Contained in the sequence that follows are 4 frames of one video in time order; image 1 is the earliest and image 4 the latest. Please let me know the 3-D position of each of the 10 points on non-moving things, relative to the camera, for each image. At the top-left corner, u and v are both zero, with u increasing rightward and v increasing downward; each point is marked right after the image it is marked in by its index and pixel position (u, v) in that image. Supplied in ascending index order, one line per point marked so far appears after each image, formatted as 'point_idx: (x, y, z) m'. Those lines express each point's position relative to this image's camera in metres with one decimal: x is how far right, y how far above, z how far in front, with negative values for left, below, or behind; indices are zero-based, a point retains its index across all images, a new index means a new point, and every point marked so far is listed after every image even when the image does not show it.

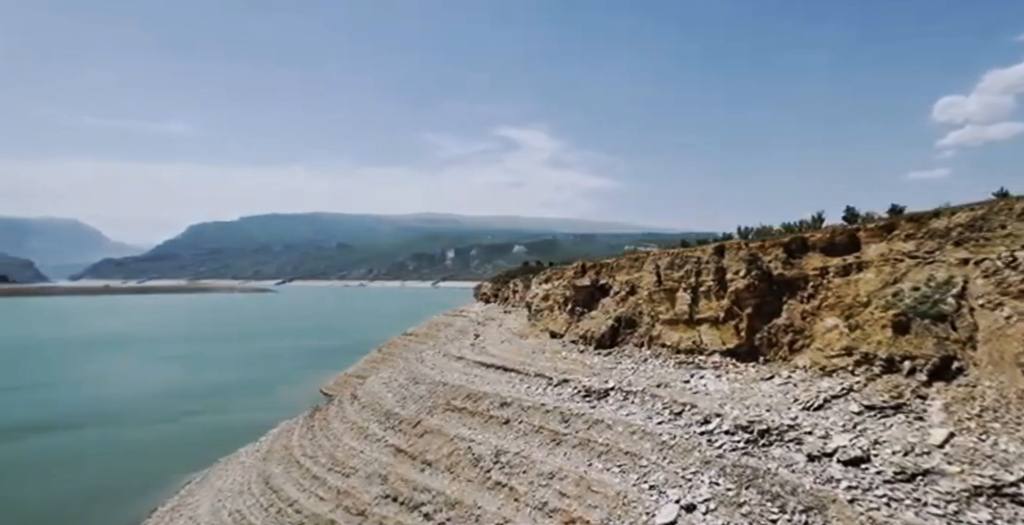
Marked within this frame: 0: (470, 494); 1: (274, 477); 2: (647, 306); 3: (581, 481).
0: (-0.7, -3.8, +9.8) m
1: (-6.5, -5.9, +16.1) m
2: (+3.0, -1.0, +13.3) m
3: (+1.0, -3.1, +8.4) m
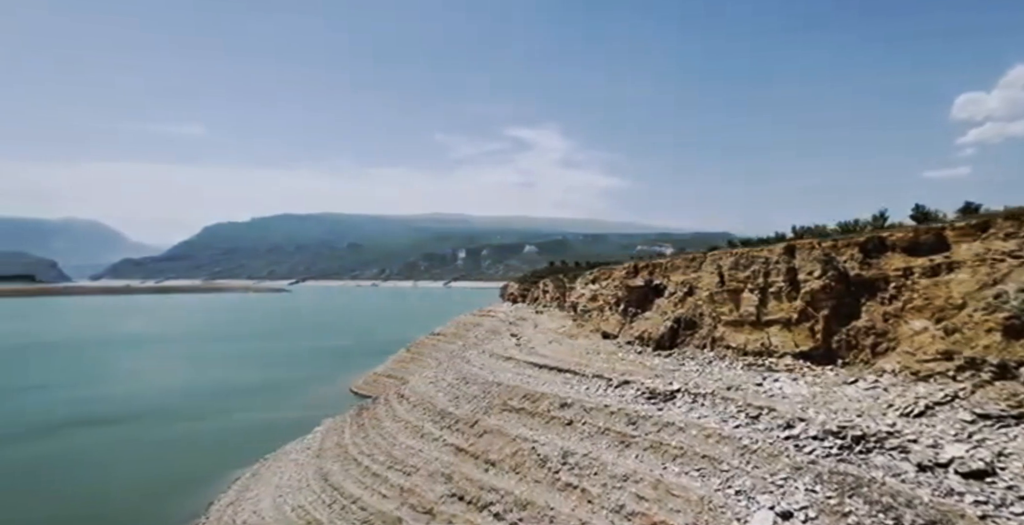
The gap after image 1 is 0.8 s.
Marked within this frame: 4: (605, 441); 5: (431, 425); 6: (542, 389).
0: (+0.5, -3.8, +9.8) m
1: (-5.0, -5.9, +16.4) m
2: (+4.3, -1.0, +13.1) m
3: (+2.1, -3.1, +8.3) m
4: (+1.6, -3.2, +10.5) m
5: (-2.3, -4.6, +16.8) m
6: (+0.7, -2.9, +13.8) m
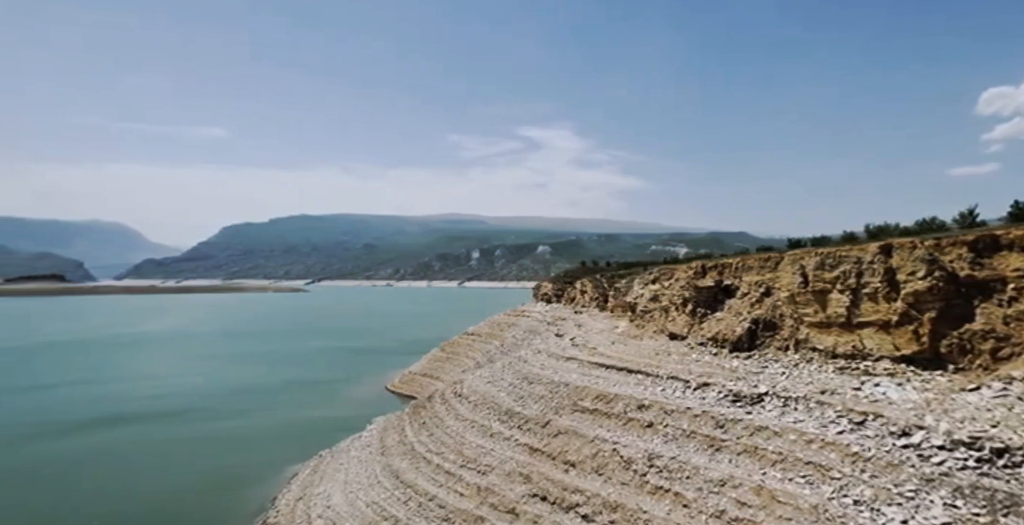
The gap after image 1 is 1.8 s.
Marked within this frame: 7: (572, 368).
0: (+1.9, -3.8, +9.7) m
1: (-3.1, -5.9, +16.6) m
2: (+6.0, -1.0, +12.7) m
3: (+3.4, -3.1, +8.1) m
4: (+3.1, -3.2, +10.3) m
5: (-0.4, -4.6, +16.8) m
6: (+2.4, -2.9, +13.7) m
7: (+2.0, -3.3, +18.7) m
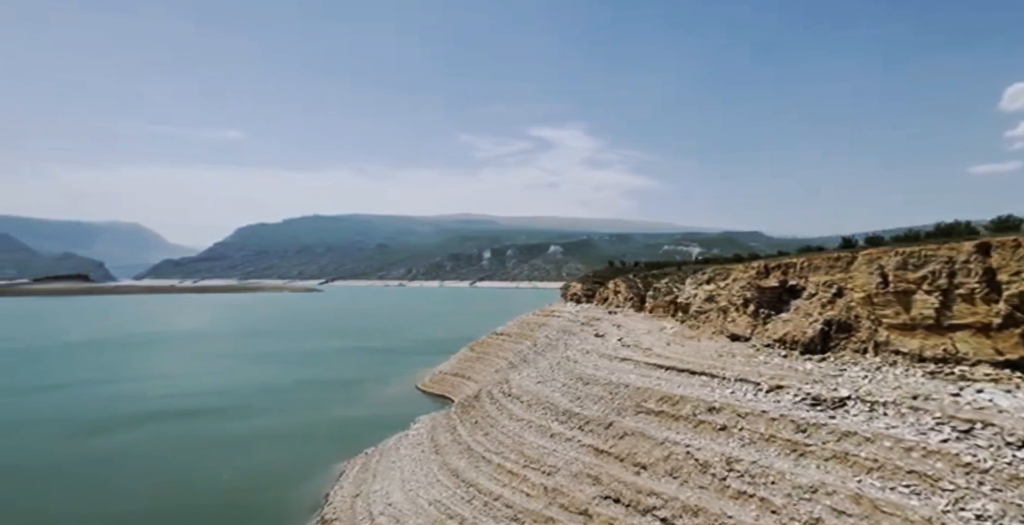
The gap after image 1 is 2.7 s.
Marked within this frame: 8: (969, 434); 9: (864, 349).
0: (+3.2, -3.8, +9.4) m
1: (-1.4, -5.8, +16.7) m
2: (+7.4, -1.0, +12.3) m
3: (+4.6, -3.1, +7.8) m
4: (+4.4, -3.2, +10.0) m
5: (+1.3, -4.6, +16.7) m
6: (+3.9, -2.9, +13.4) m
7: (+3.7, -3.3, +18.5) m
8: (+6.1, -2.3, +8.0) m
9: (+7.1, -1.7, +11.8) m
